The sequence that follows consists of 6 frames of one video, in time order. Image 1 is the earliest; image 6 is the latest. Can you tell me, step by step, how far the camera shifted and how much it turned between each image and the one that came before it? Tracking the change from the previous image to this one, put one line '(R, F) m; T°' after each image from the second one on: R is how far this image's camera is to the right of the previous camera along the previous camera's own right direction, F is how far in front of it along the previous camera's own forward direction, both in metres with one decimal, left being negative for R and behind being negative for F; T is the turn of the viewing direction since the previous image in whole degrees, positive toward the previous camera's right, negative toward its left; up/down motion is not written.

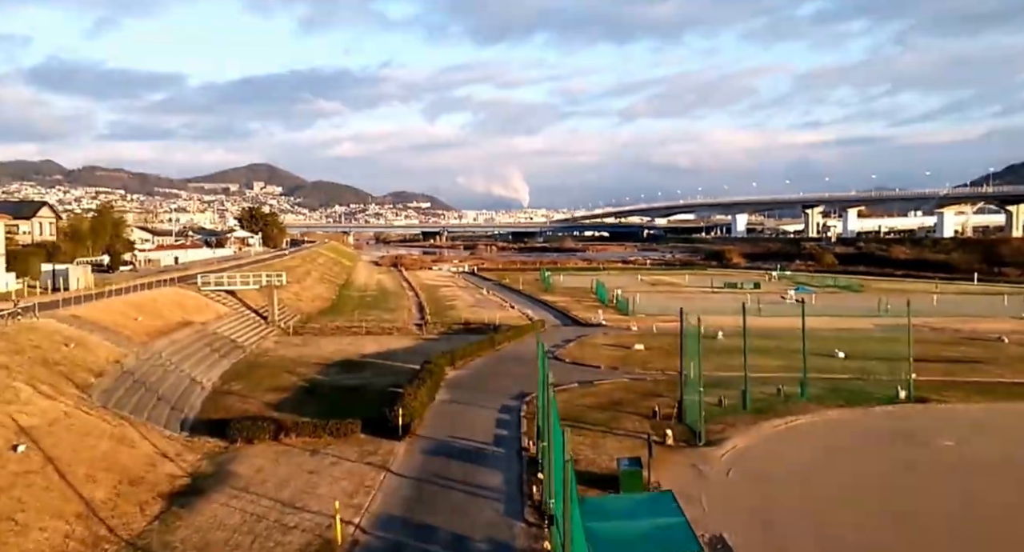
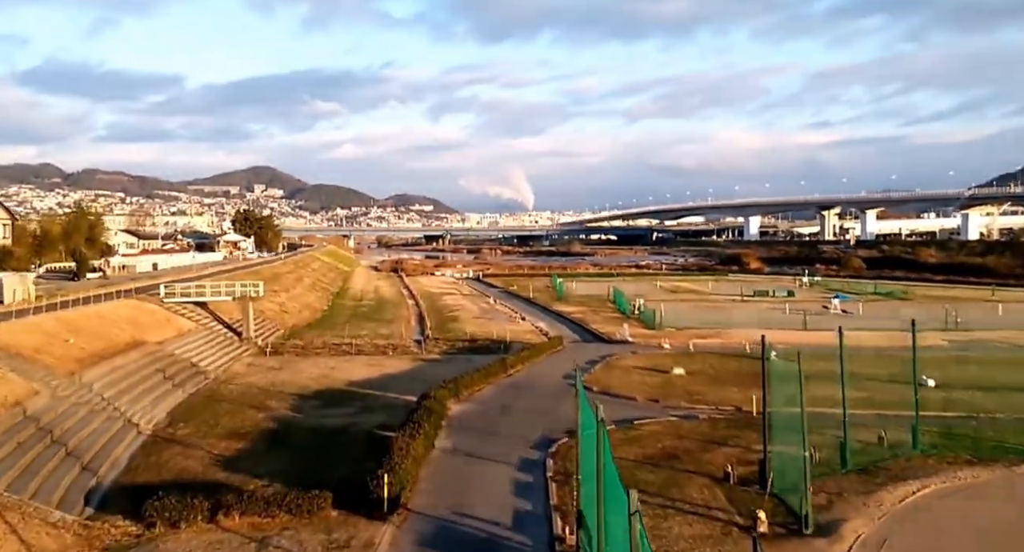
(-0.4, +5.4) m; 0°
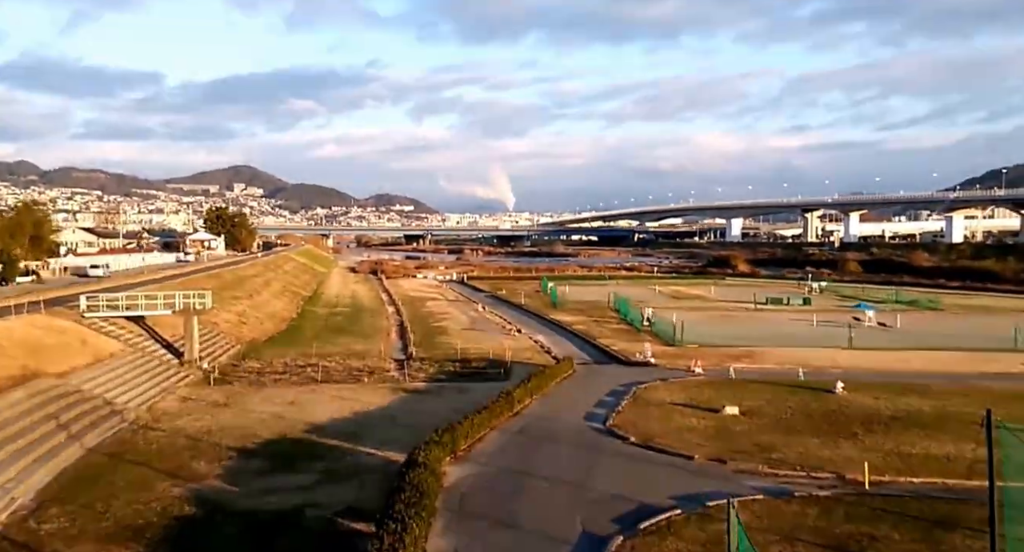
(-0.7, +6.4) m; +1°
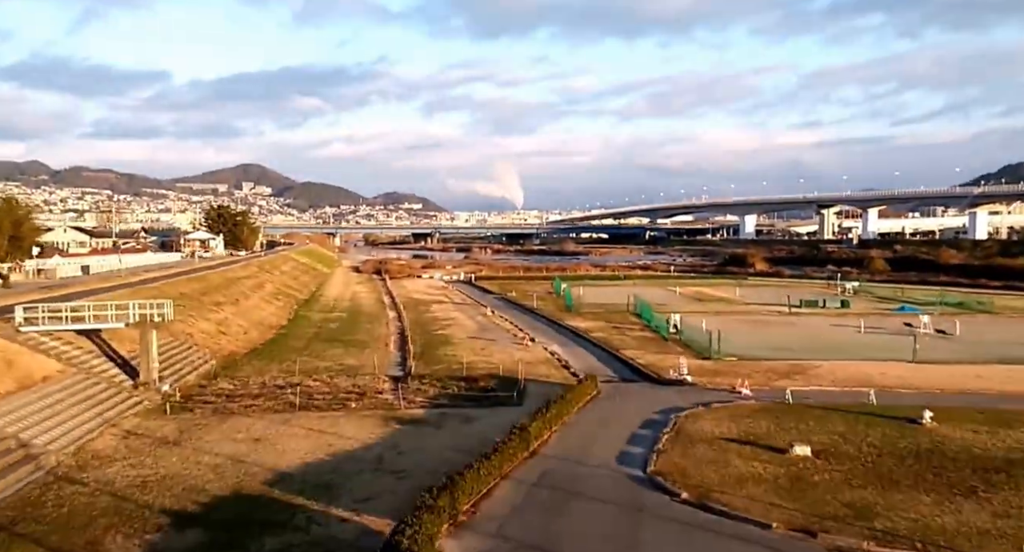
(-0.1, +4.5) m; -1°
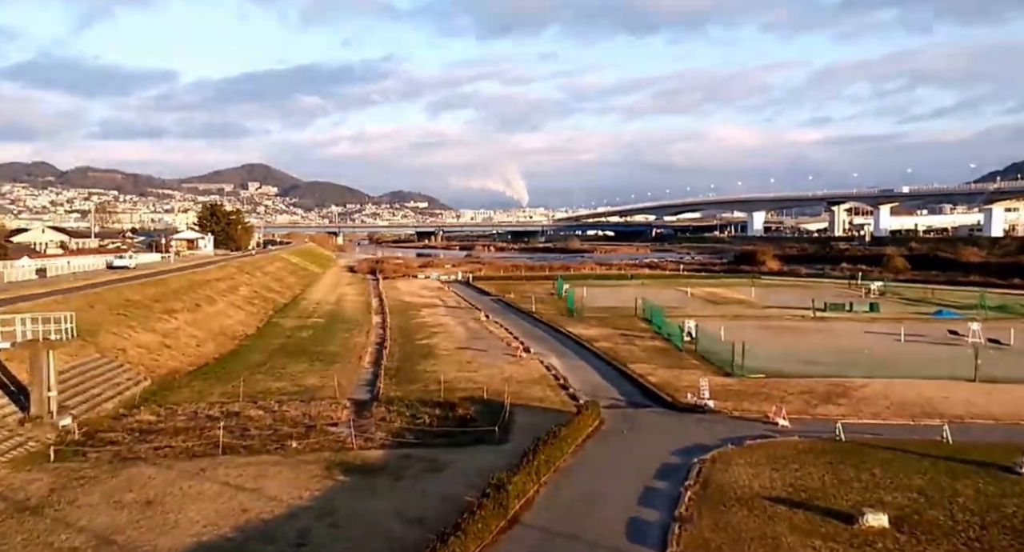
(+0.6, +4.8) m; 0°
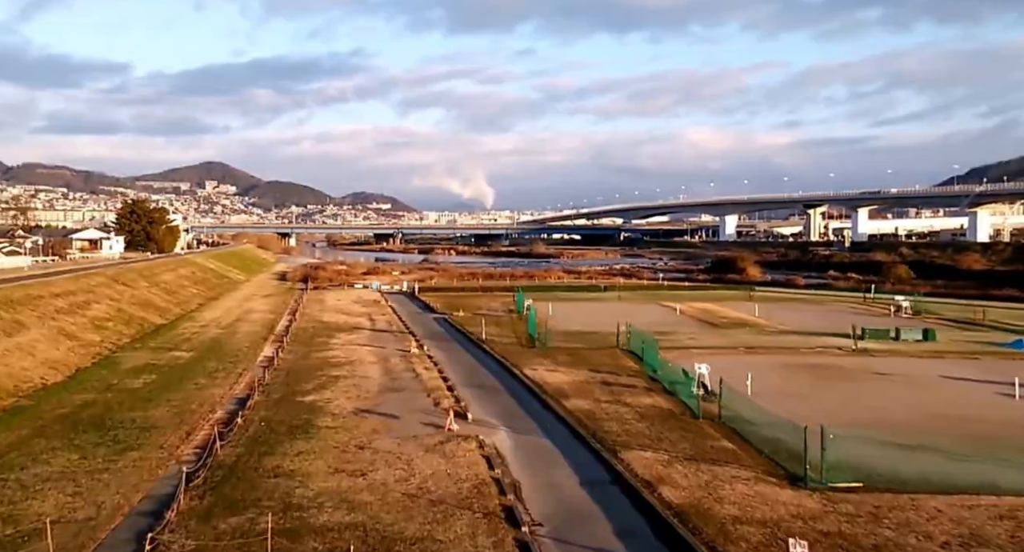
(+1.0, +12.1) m; +2°
